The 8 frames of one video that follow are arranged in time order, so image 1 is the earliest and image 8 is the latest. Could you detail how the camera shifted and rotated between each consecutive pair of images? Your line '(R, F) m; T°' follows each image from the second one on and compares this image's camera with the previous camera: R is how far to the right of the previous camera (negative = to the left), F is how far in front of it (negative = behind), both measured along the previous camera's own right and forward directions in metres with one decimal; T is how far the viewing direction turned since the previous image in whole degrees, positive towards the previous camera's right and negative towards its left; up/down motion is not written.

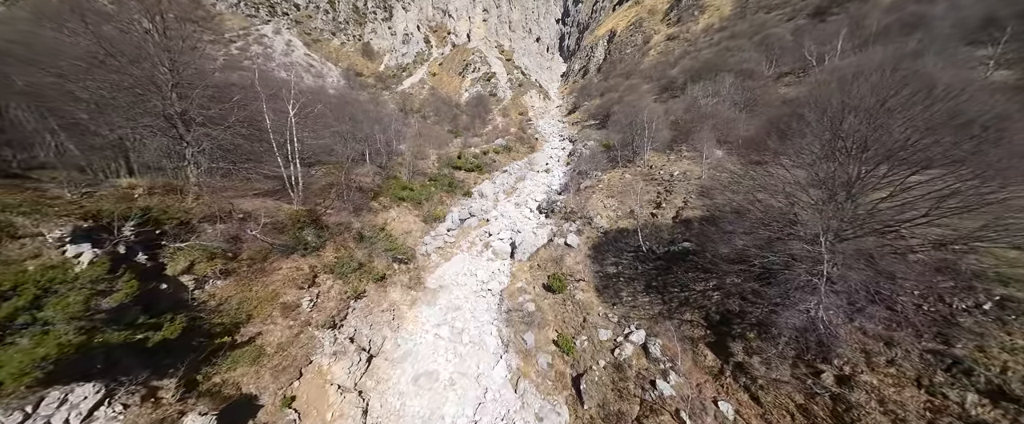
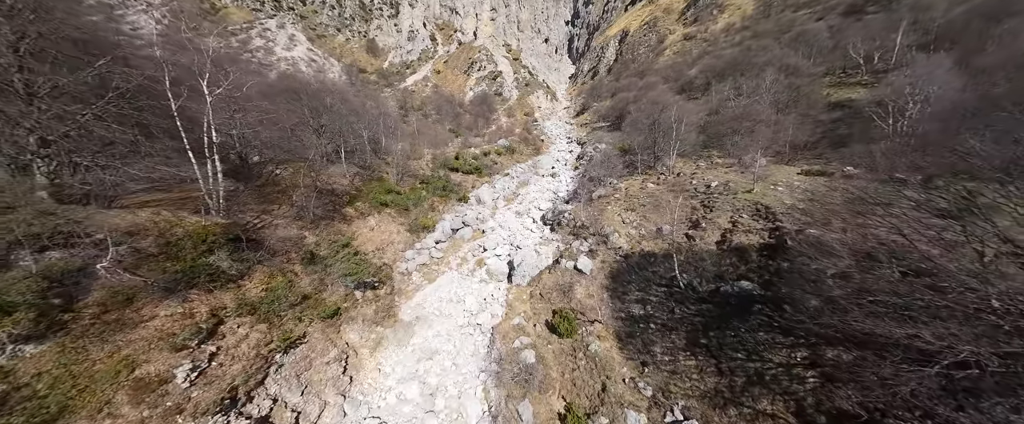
(+0.2, +2.7) m; -1°
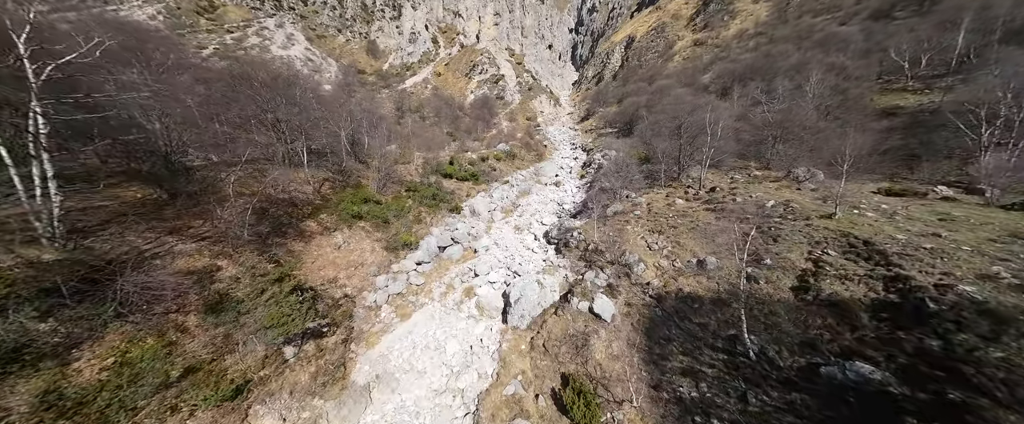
(+0.1, +2.6) m; 0°
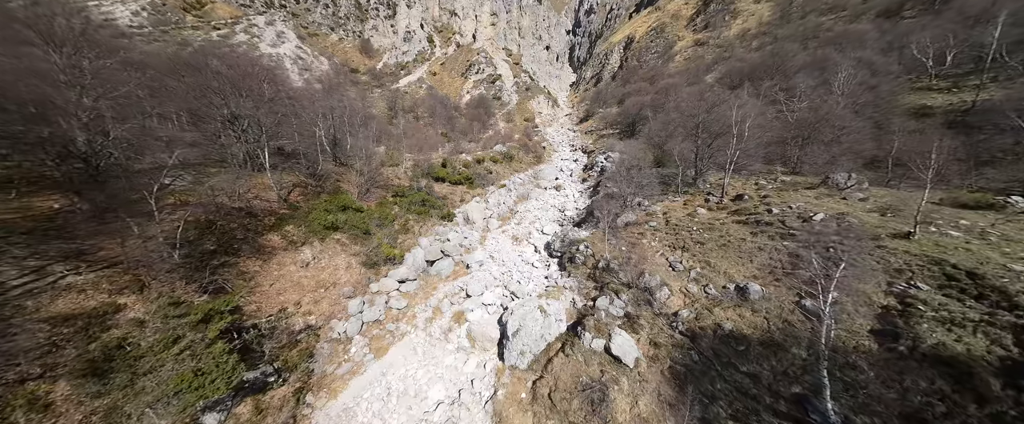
(0.0, +1.6) m; +1°
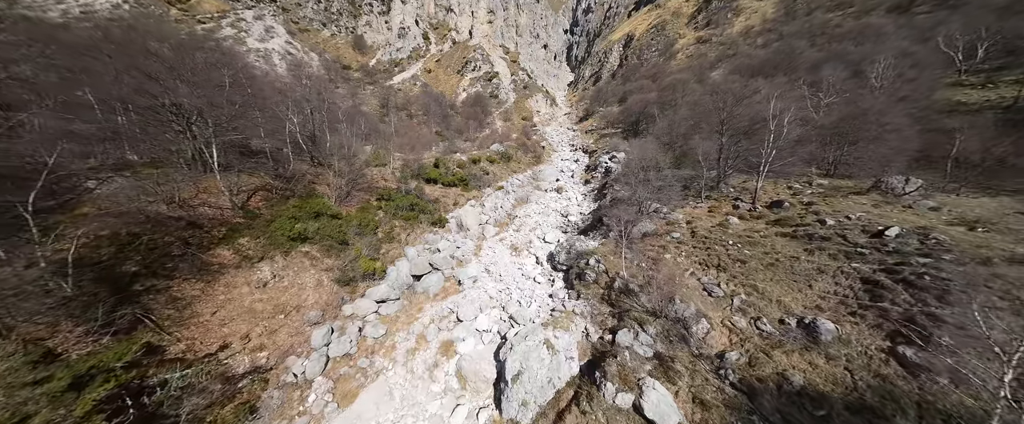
(-0.1, +1.6) m; +1°
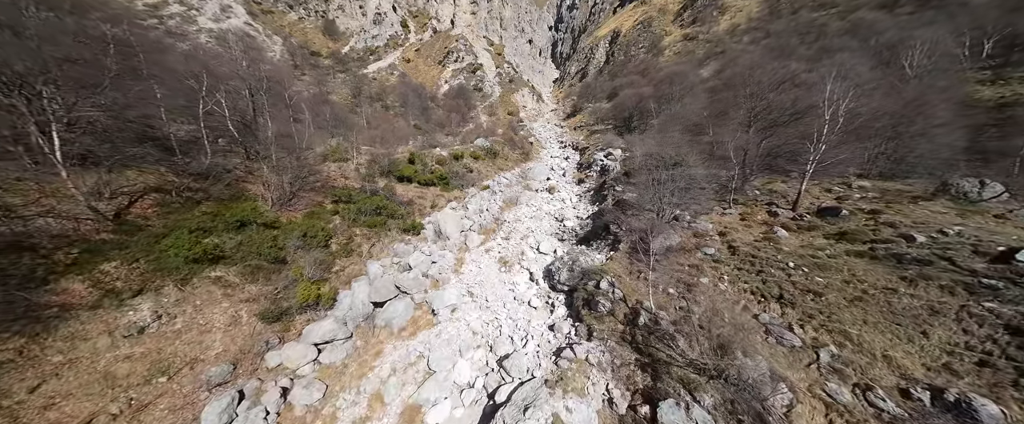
(-0.1, +2.2) m; +3°
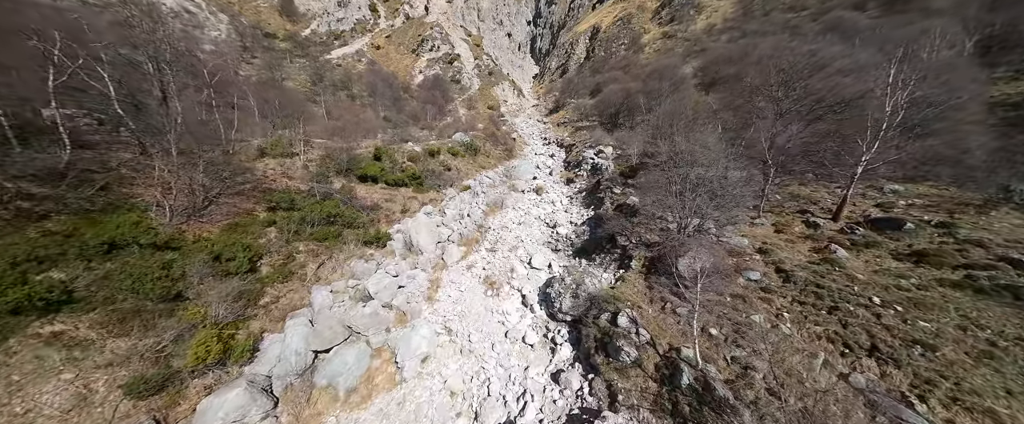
(-0.2, +1.9) m; +5°
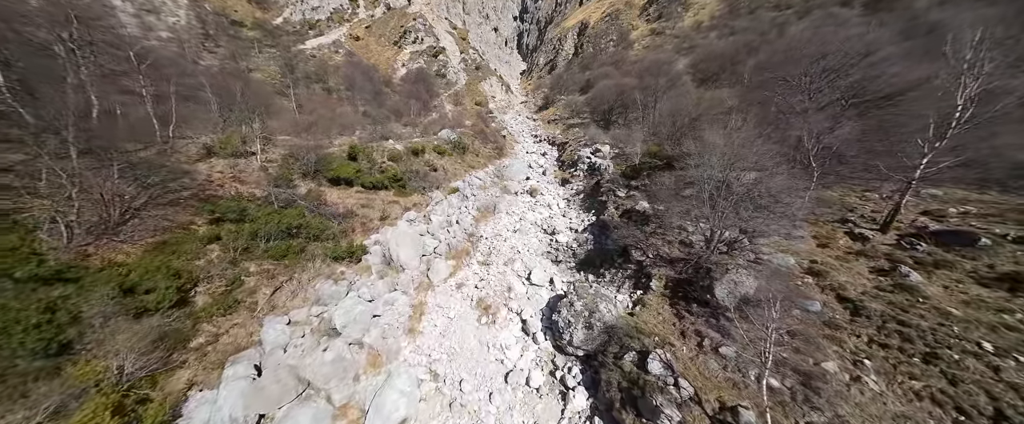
(-0.2, +1.2) m; +3°
